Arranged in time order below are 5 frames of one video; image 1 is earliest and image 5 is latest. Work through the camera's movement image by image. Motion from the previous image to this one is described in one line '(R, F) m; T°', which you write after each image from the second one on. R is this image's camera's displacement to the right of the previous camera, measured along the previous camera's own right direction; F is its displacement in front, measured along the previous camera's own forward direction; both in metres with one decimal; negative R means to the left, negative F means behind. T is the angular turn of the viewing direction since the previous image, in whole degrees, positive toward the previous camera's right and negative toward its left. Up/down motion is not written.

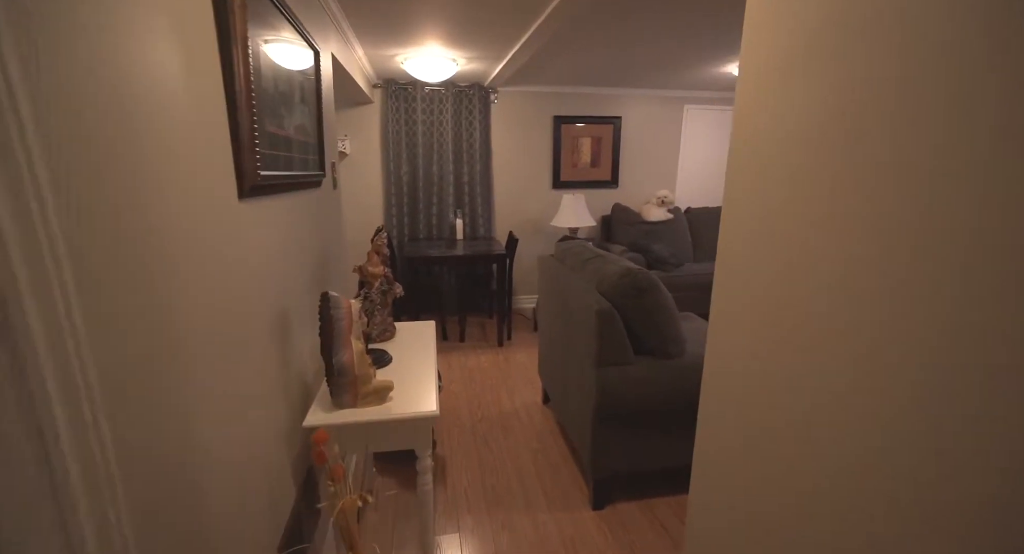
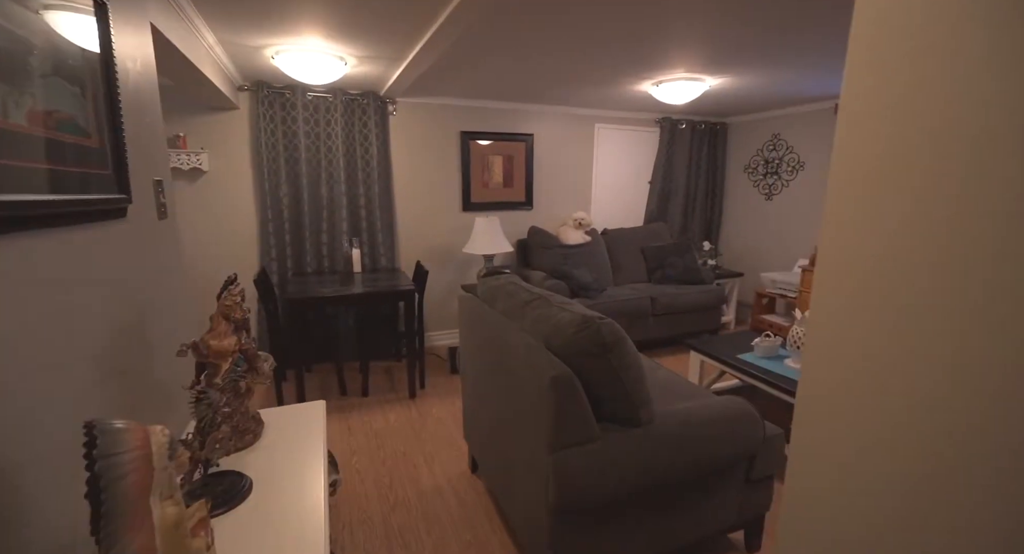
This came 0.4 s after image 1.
(0.0, +0.4) m; +12°
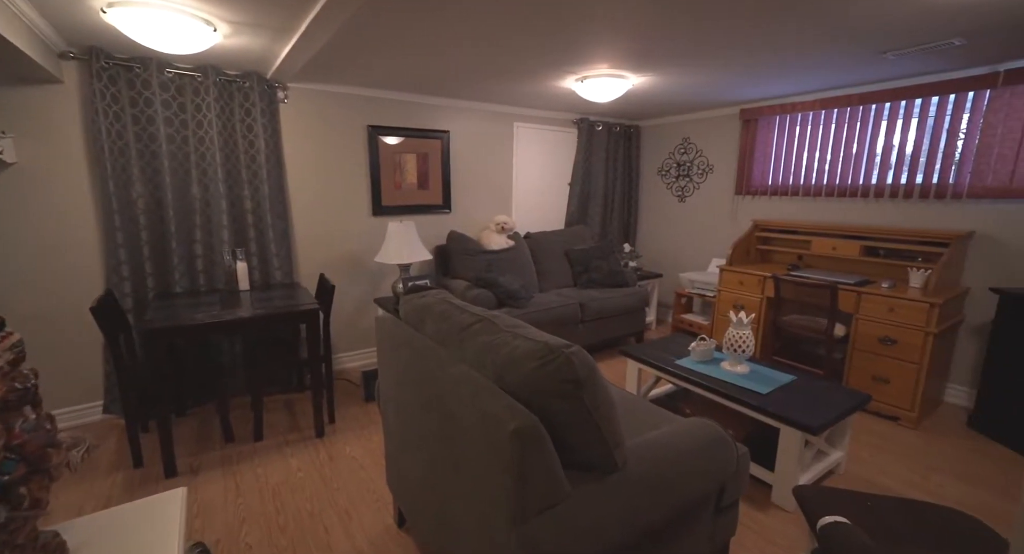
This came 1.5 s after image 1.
(-0.1, +0.3) m; +11°
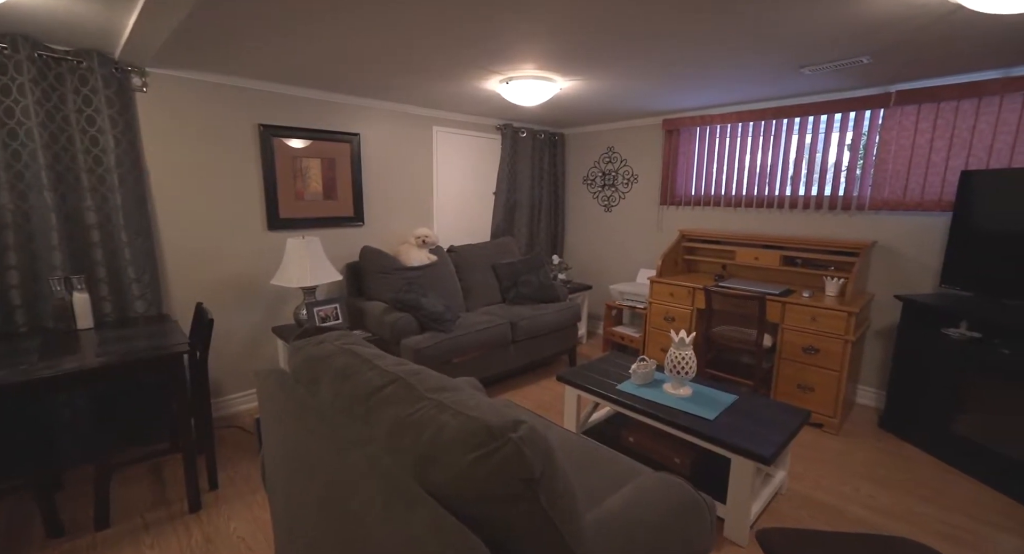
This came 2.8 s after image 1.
(0.0, +0.3) m; +9°
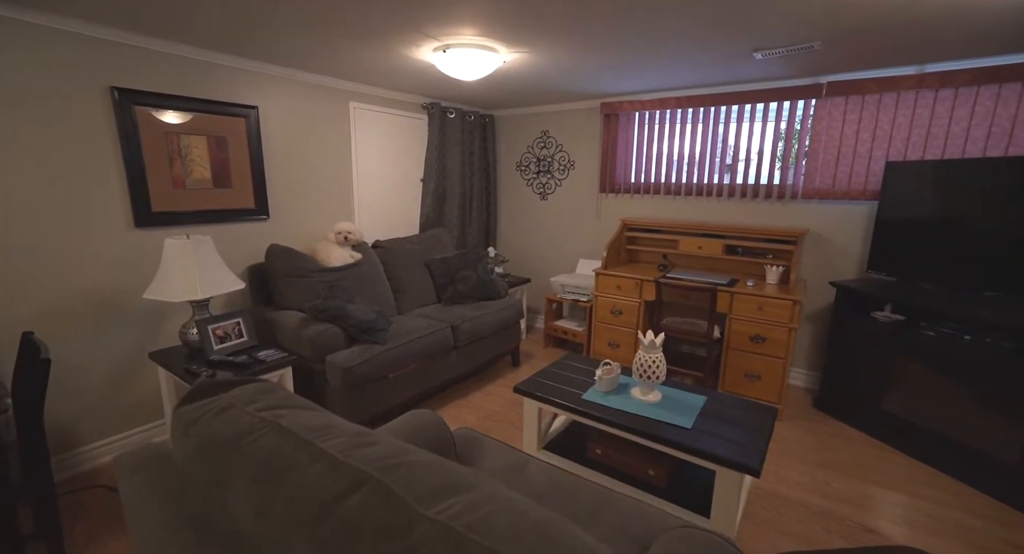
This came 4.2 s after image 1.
(-0.2, +0.4) m; +10°
